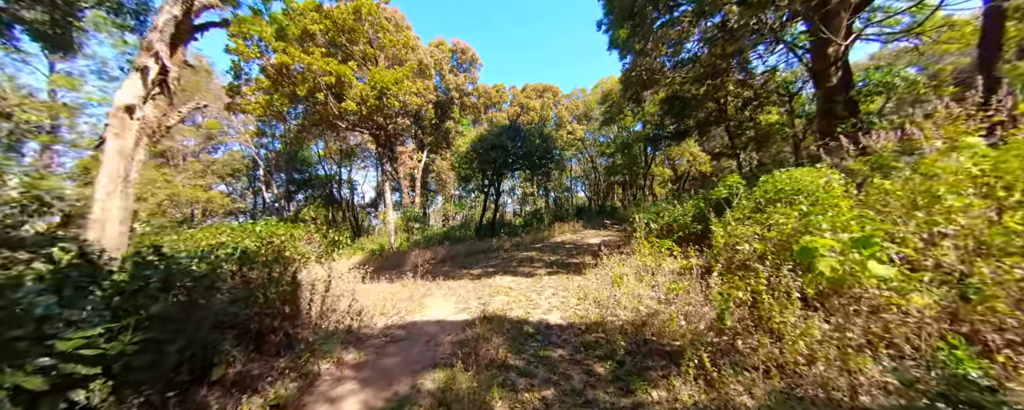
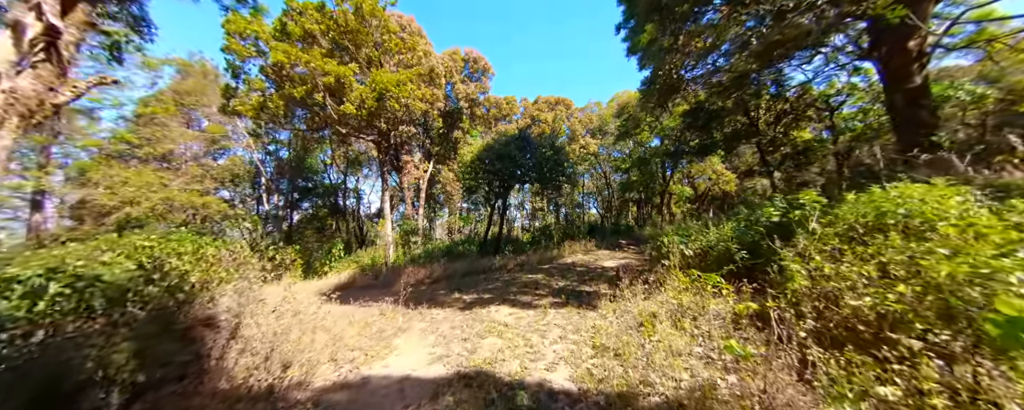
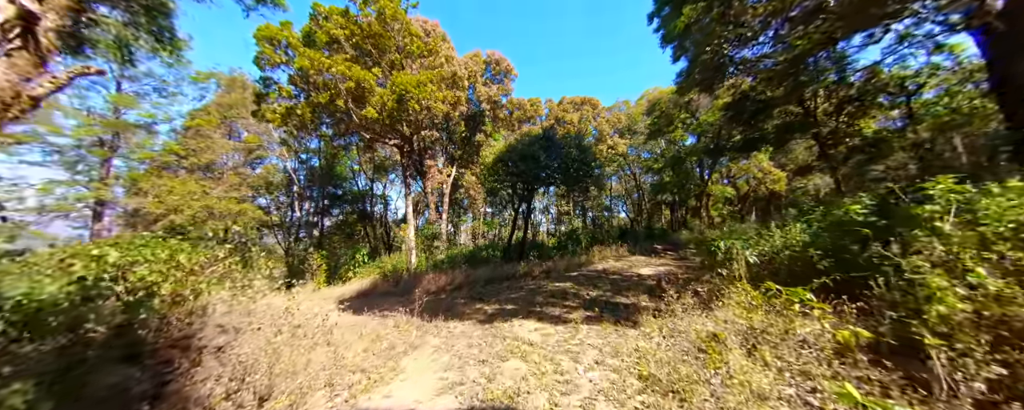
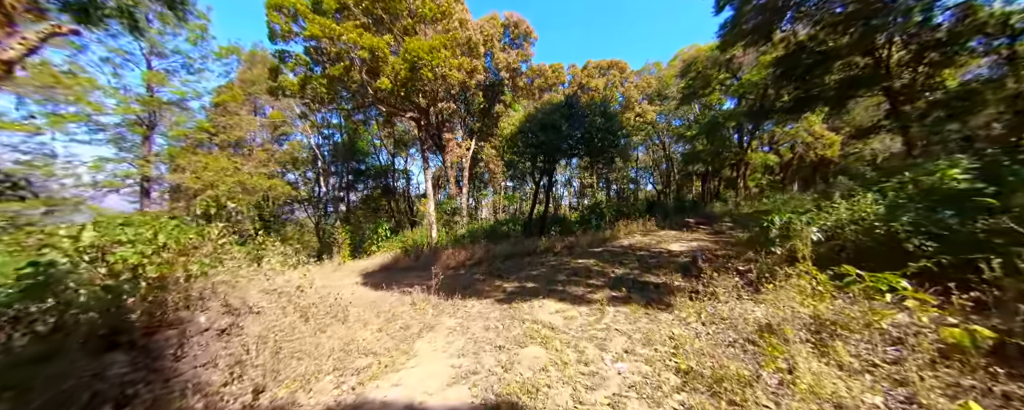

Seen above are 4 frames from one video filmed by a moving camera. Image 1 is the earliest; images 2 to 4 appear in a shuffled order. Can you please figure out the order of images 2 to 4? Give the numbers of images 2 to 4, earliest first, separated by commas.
2, 3, 4
